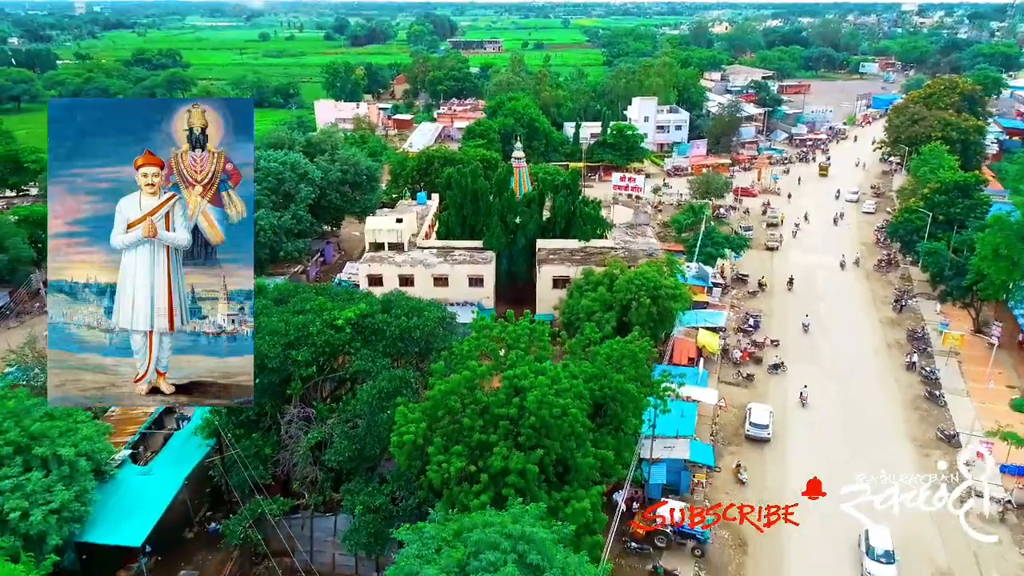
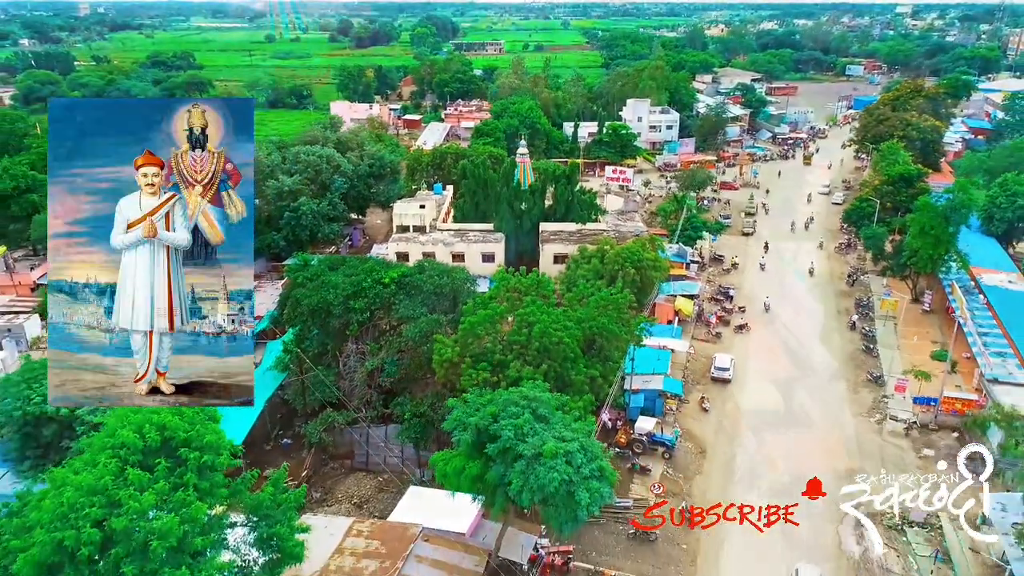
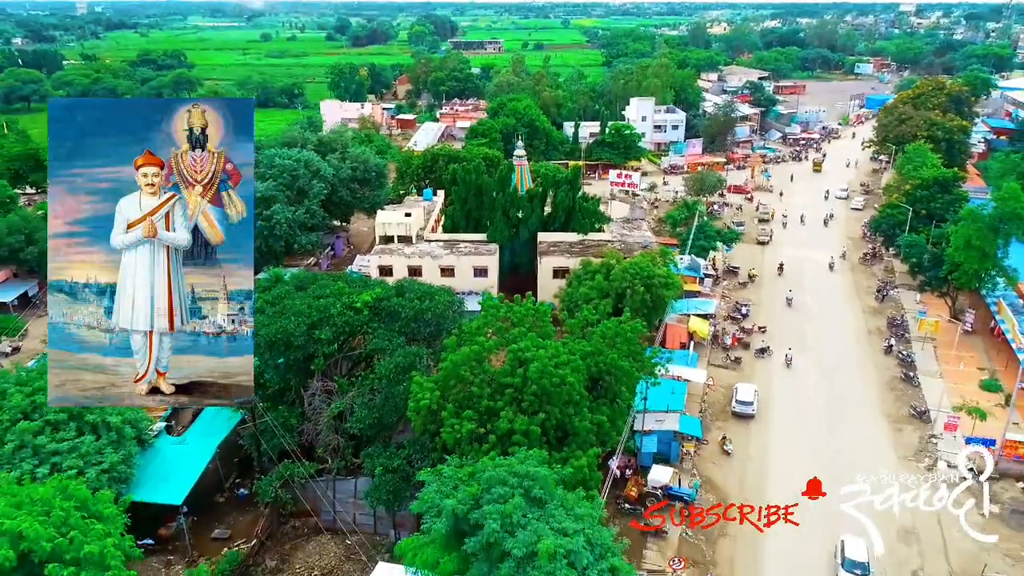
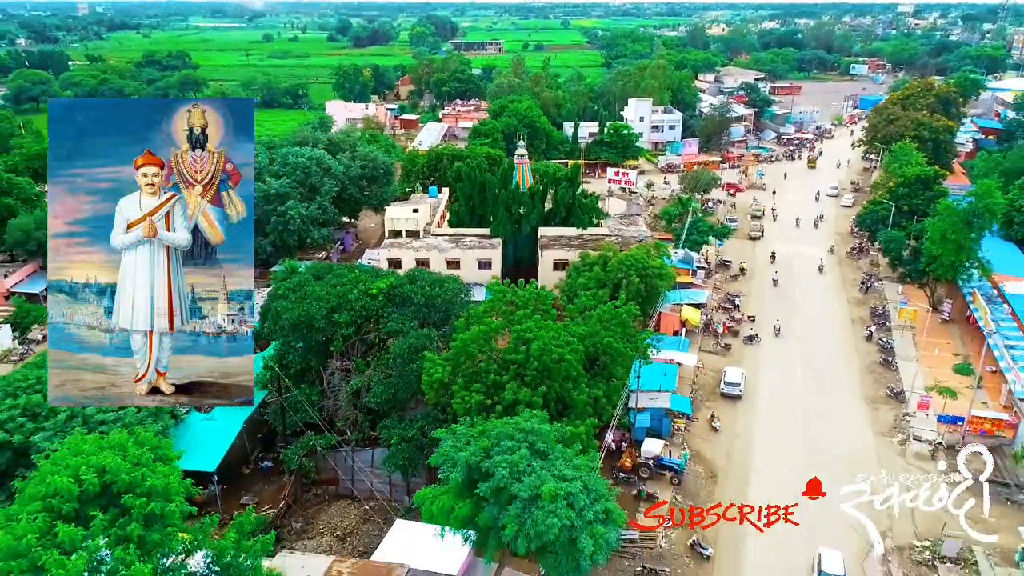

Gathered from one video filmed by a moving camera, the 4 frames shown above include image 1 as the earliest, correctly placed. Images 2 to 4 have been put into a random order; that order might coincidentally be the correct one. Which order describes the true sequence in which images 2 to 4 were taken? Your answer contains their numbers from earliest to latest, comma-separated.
3, 4, 2
